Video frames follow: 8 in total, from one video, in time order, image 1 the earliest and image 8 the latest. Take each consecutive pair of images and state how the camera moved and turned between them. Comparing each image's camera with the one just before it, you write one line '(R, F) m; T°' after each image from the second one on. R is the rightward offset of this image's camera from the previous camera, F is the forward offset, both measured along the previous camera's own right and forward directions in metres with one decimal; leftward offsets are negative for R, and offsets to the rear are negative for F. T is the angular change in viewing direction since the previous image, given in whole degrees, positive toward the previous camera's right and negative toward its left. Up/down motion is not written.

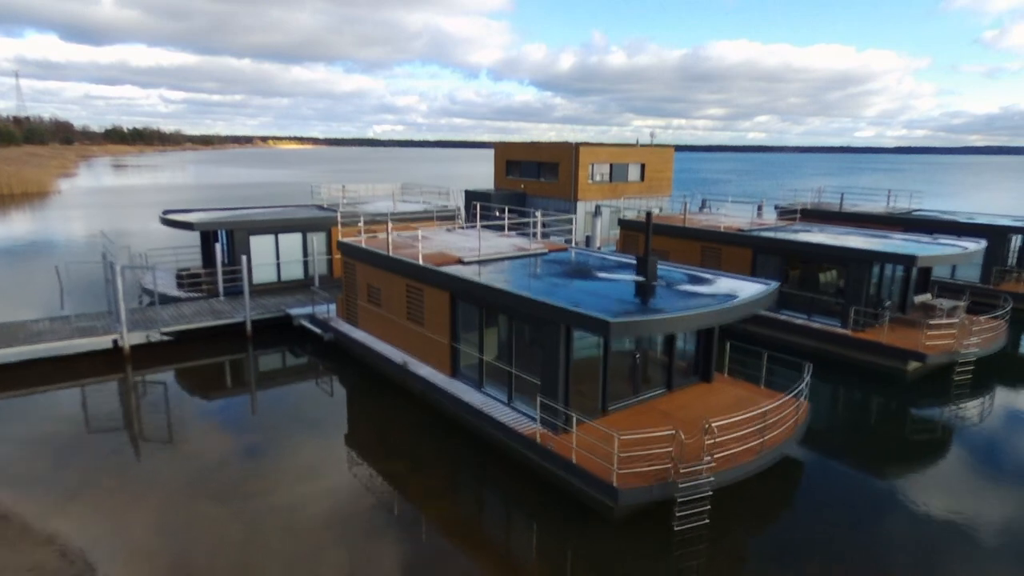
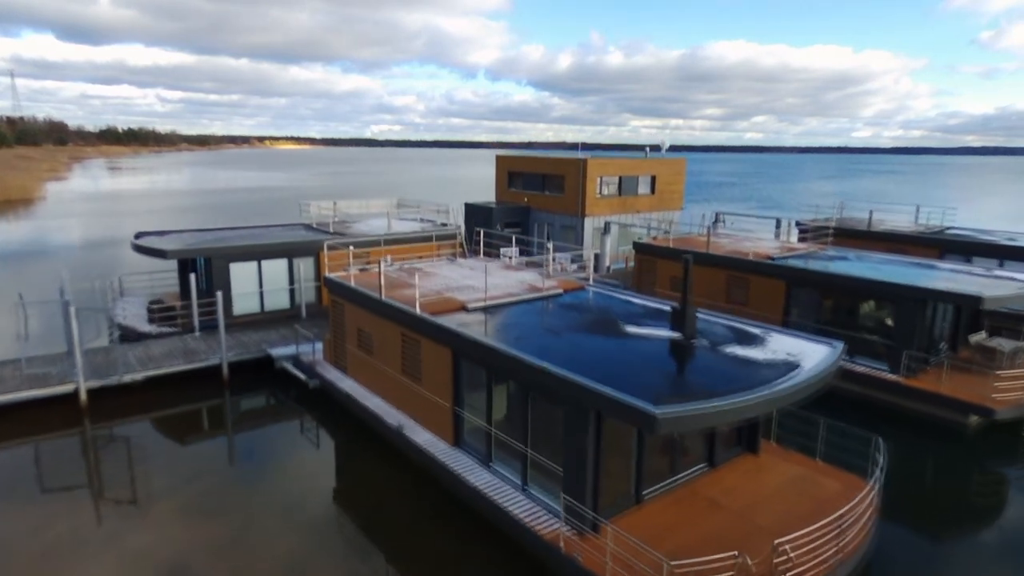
(-0.3, +2.0) m; 0°
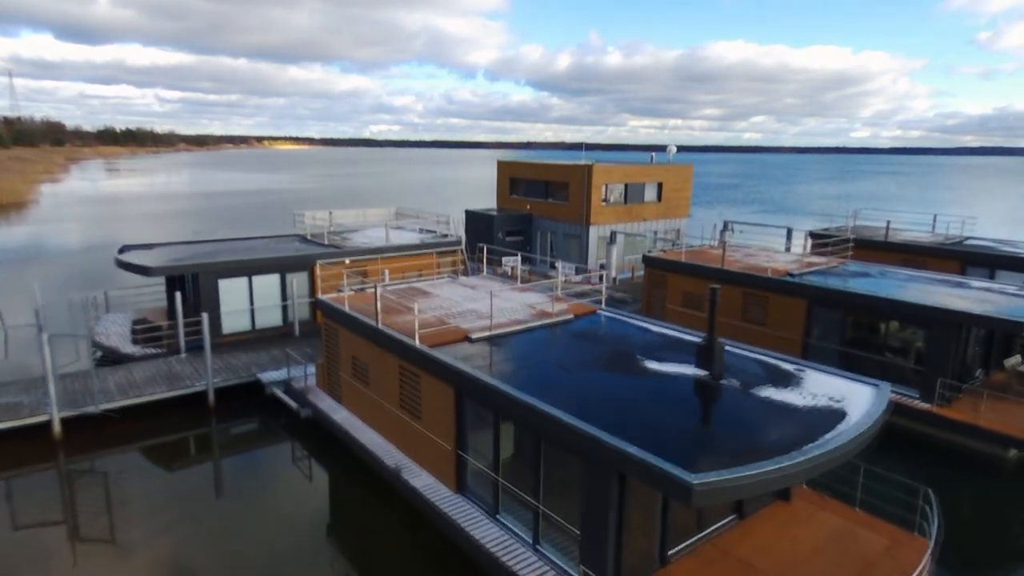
(-0.2, +1.0) m; 0°
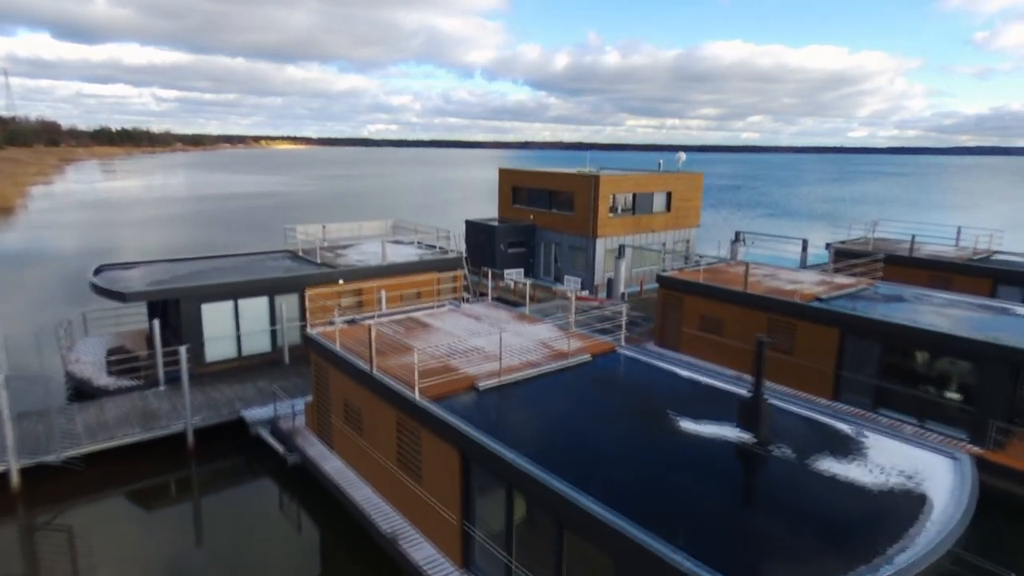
(-0.2, +1.4) m; 0°
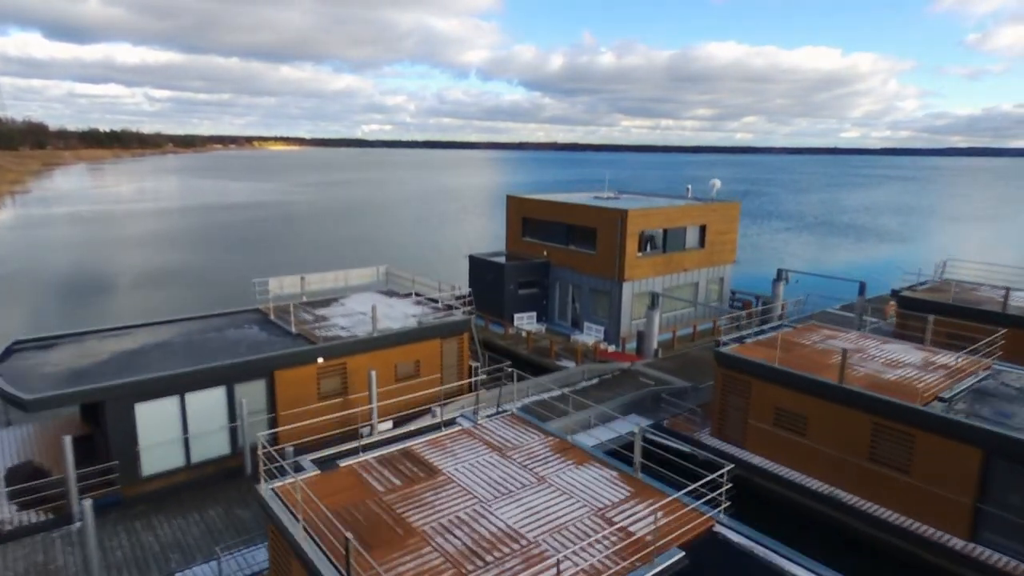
(-0.7, +4.0) m; 0°
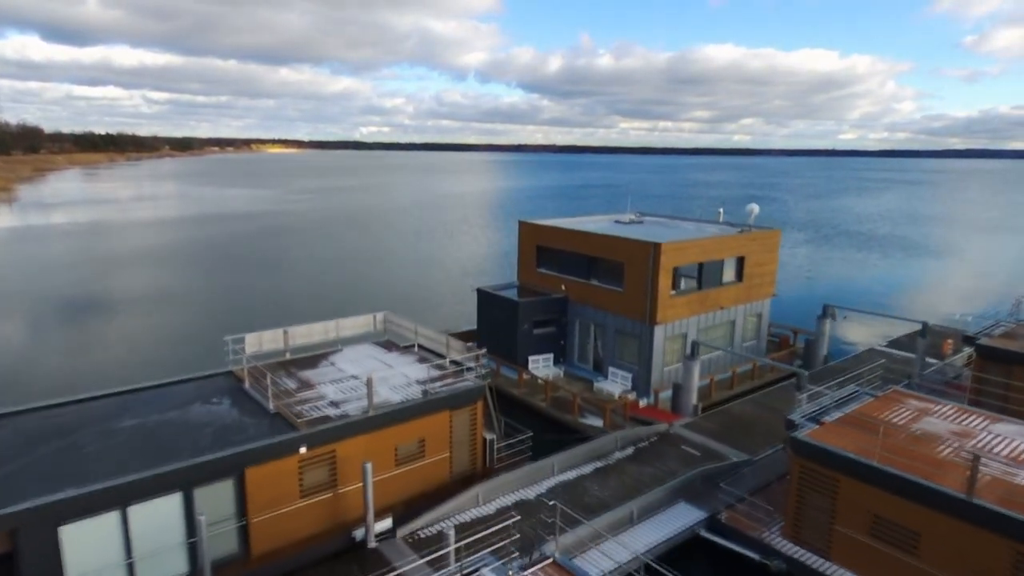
(-0.6, +3.0) m; 0°
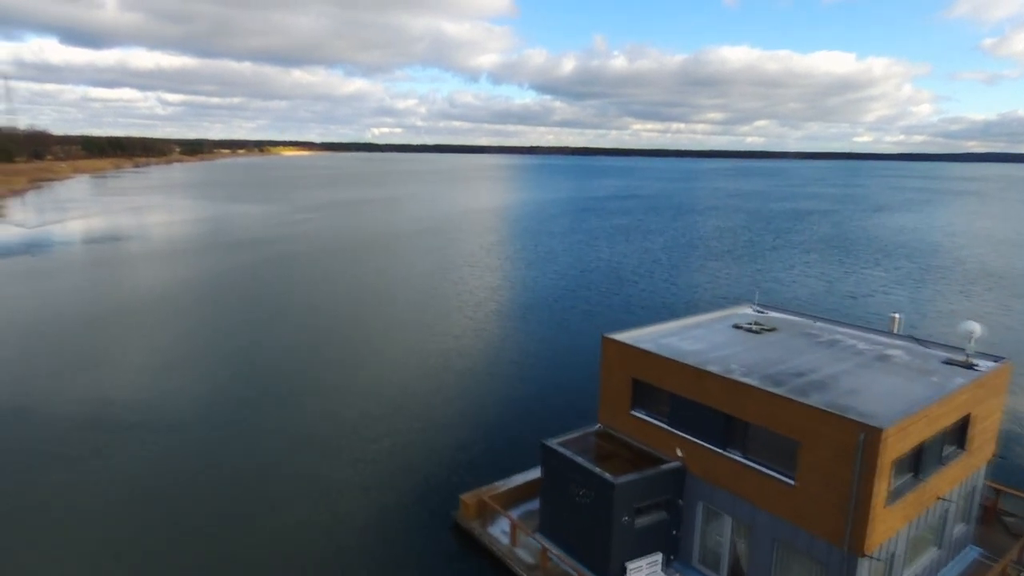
(-1.9, +8.5) m; -1°
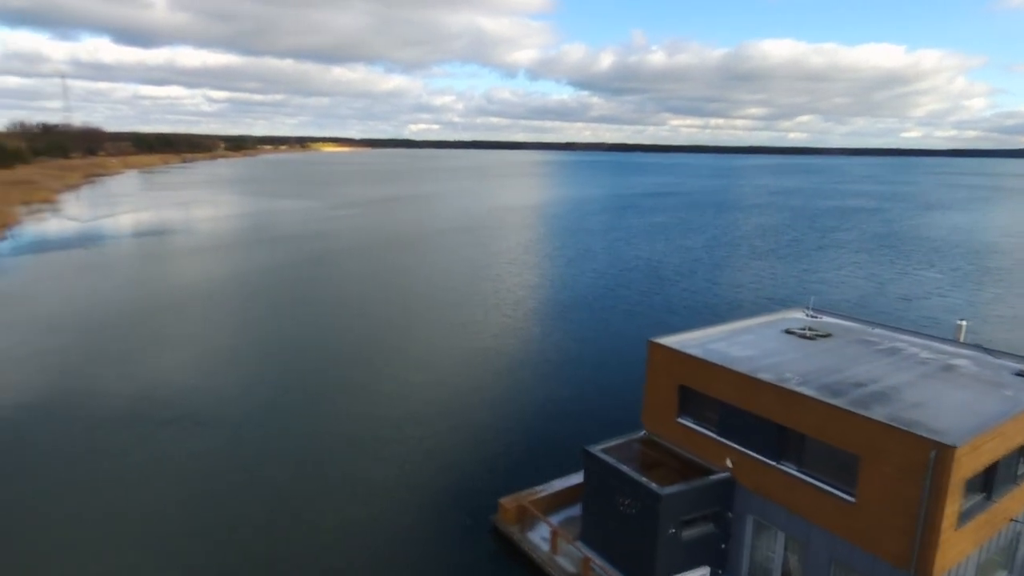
(-0.2, +0.4) m; -3°
